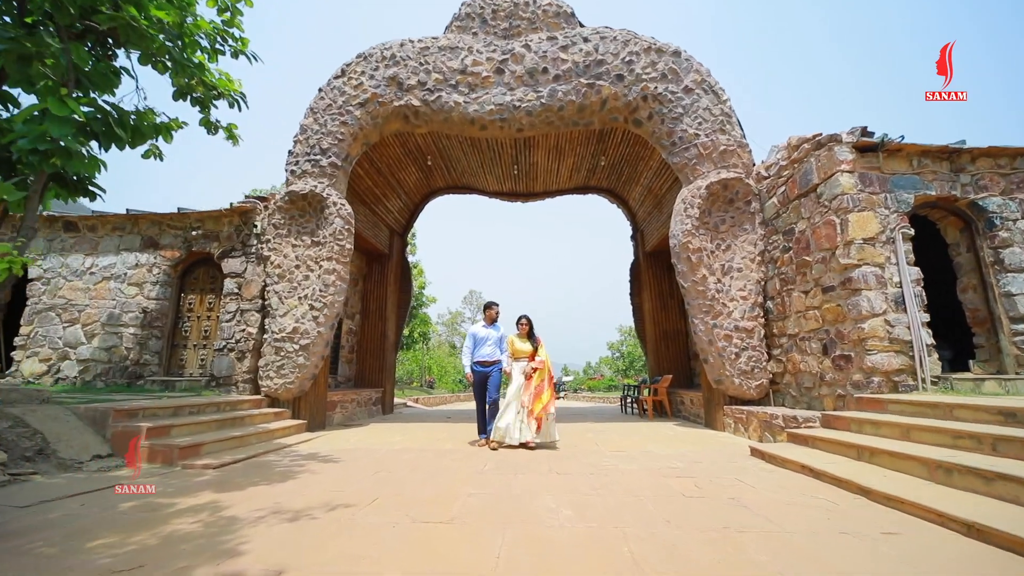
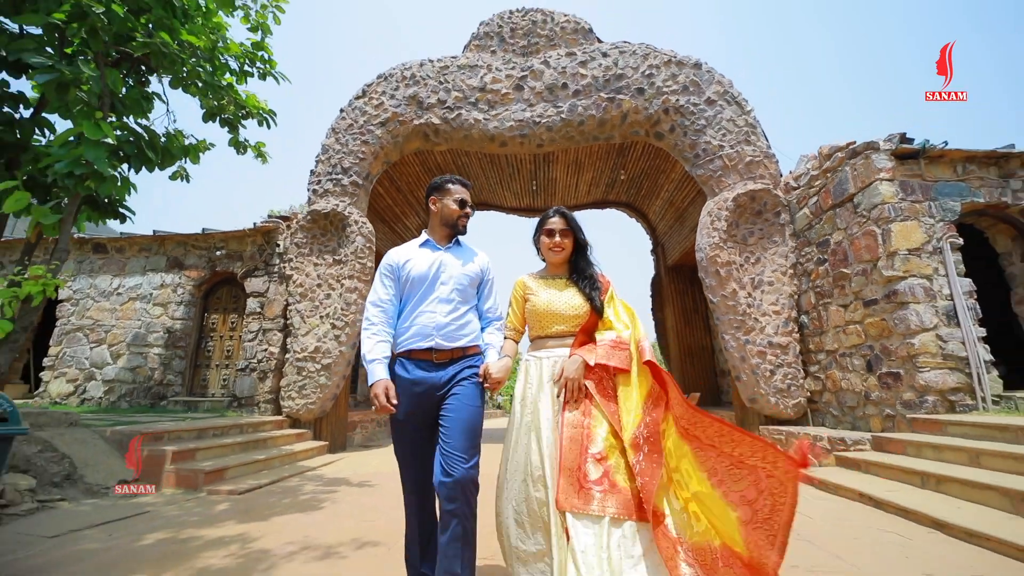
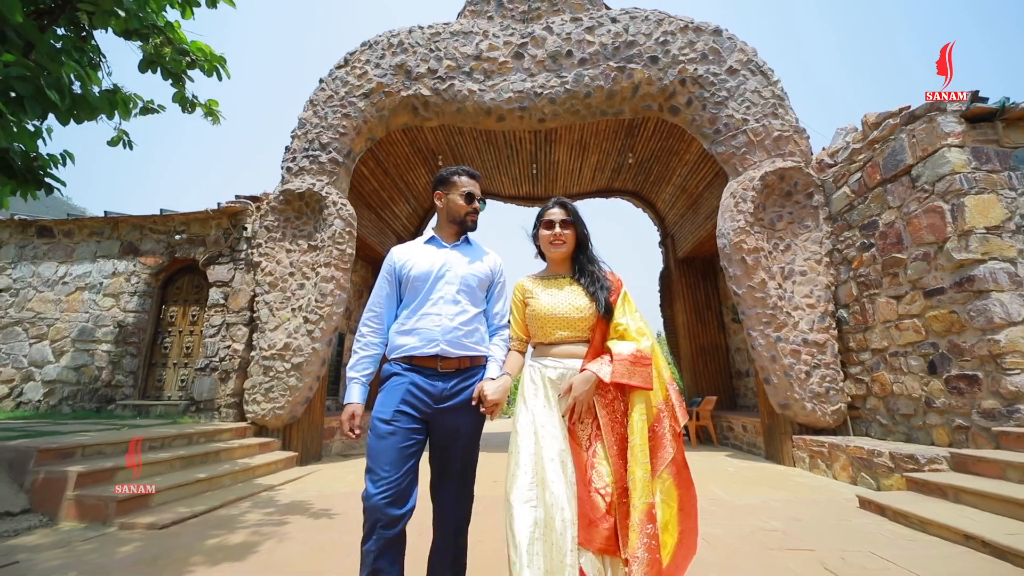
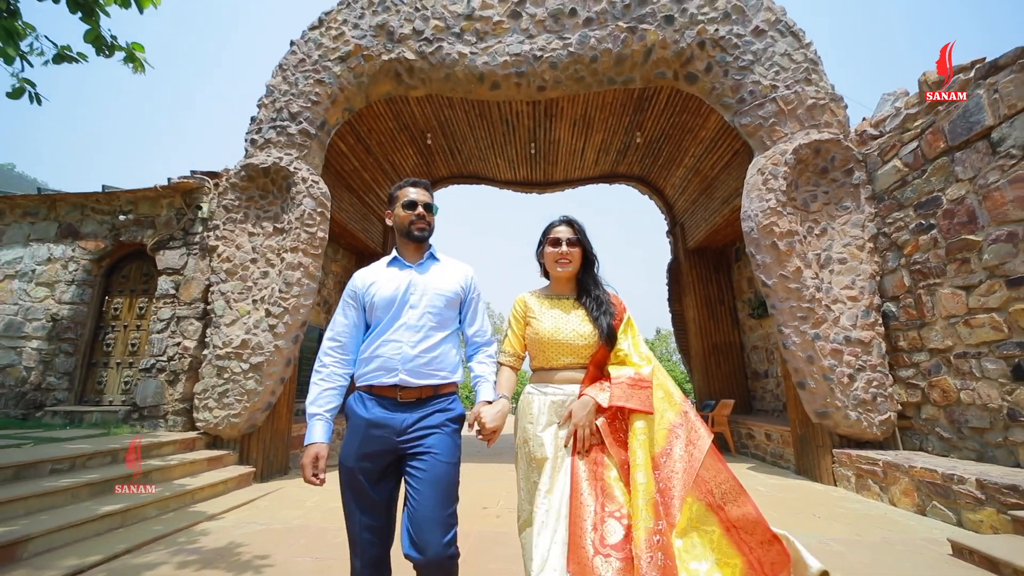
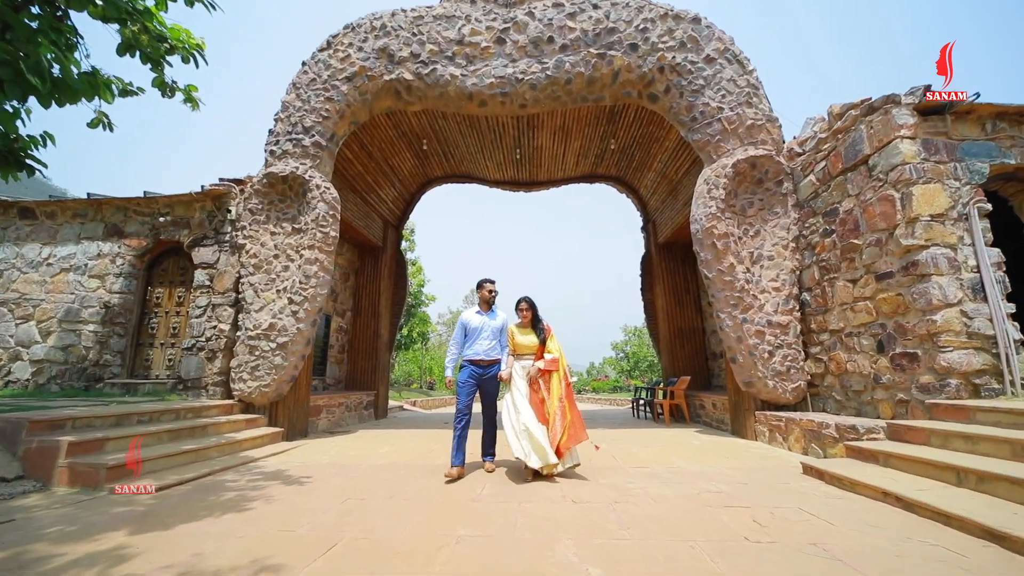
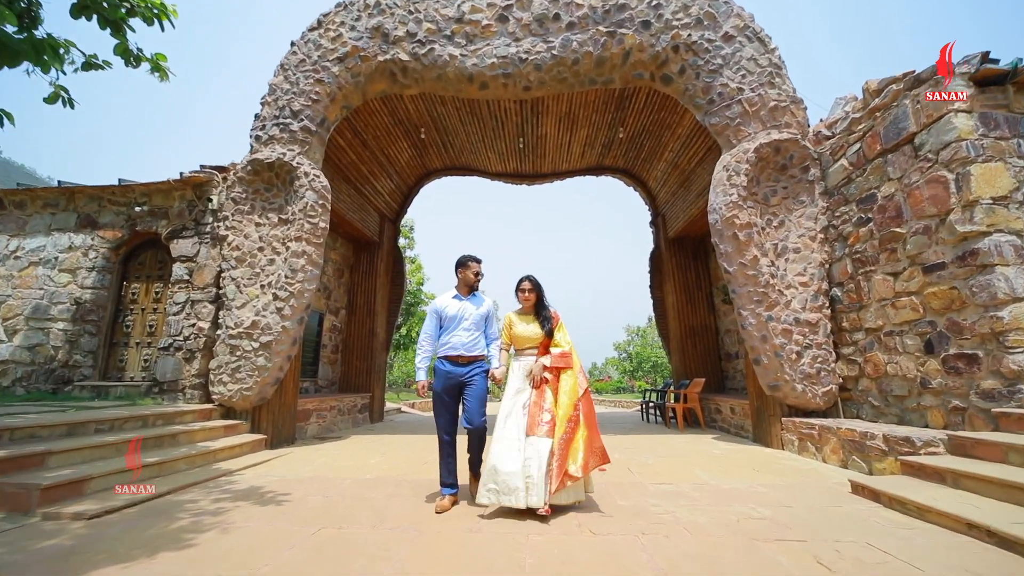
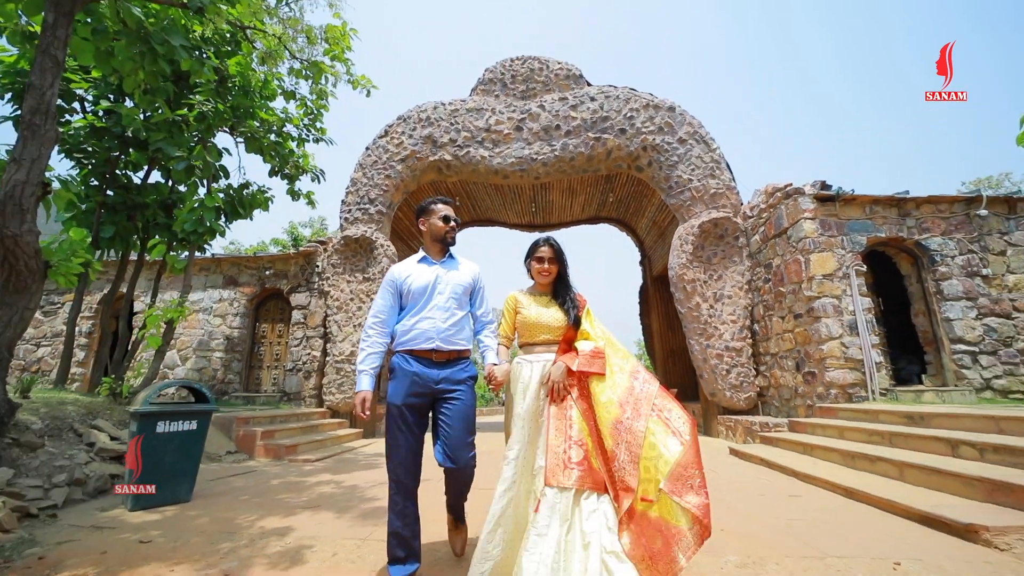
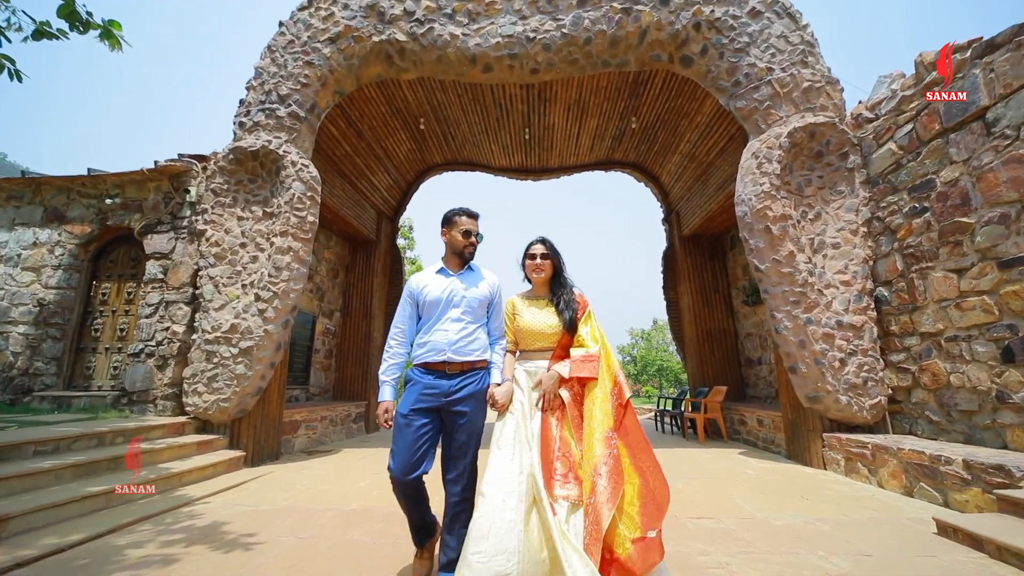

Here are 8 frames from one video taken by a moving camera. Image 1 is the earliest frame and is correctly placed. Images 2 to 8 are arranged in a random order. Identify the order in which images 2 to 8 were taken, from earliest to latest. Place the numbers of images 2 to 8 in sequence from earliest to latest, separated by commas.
5, 6, 8, 4, 3, 2, 7
